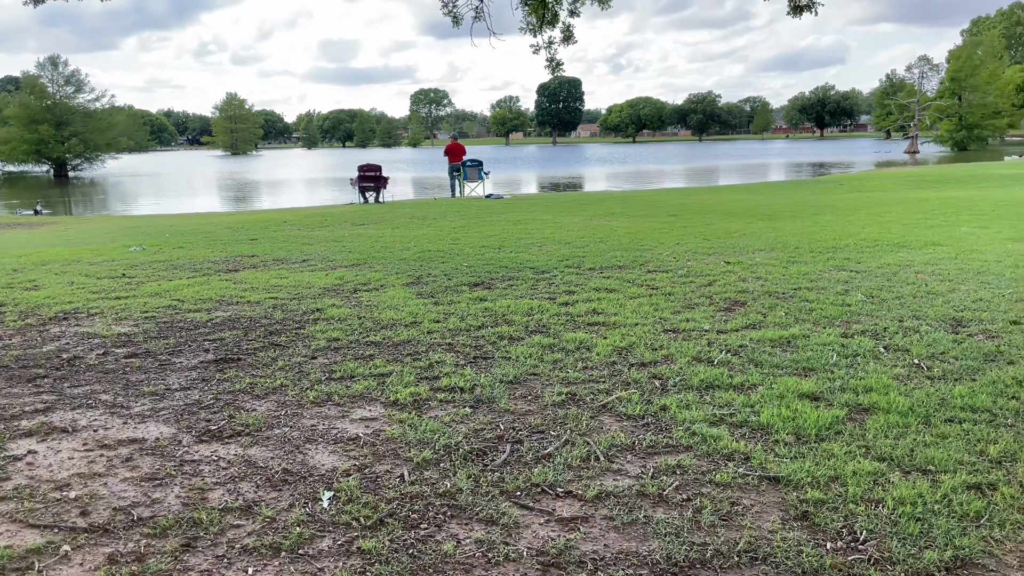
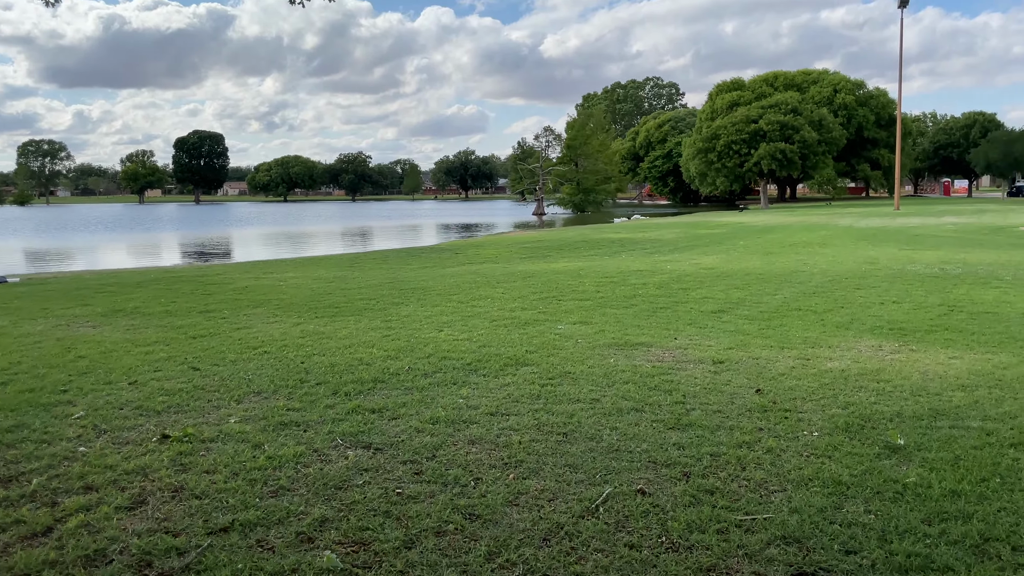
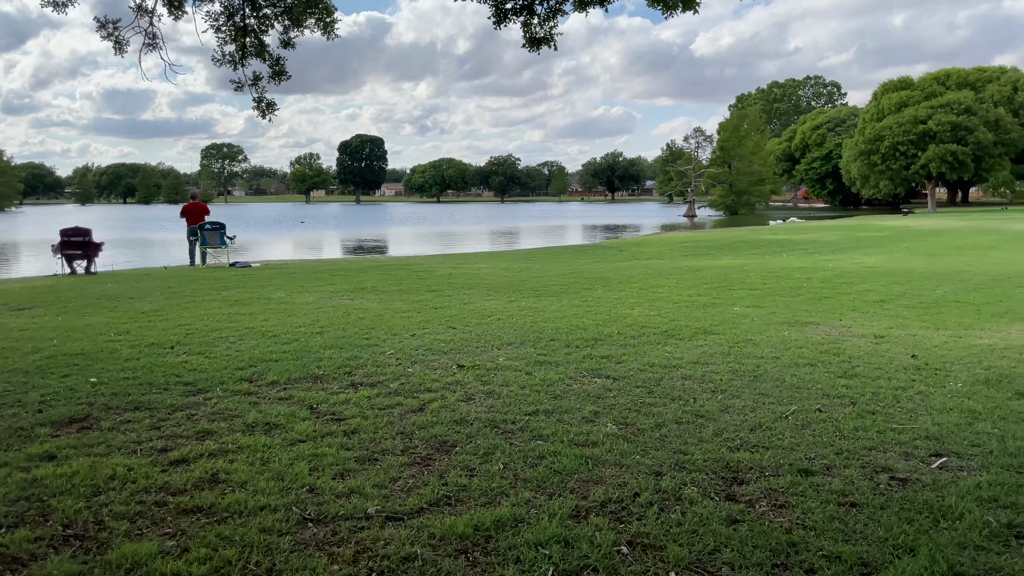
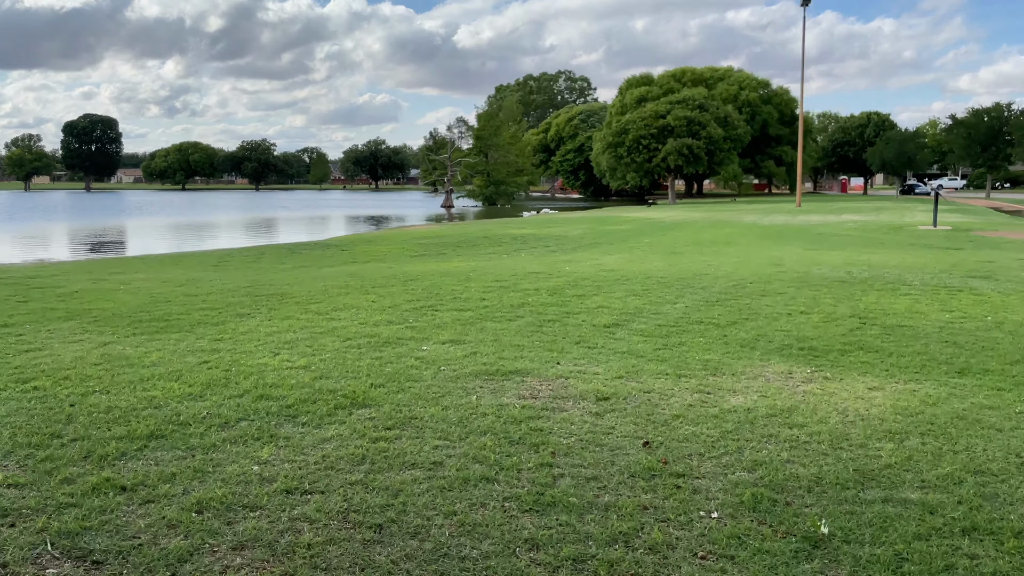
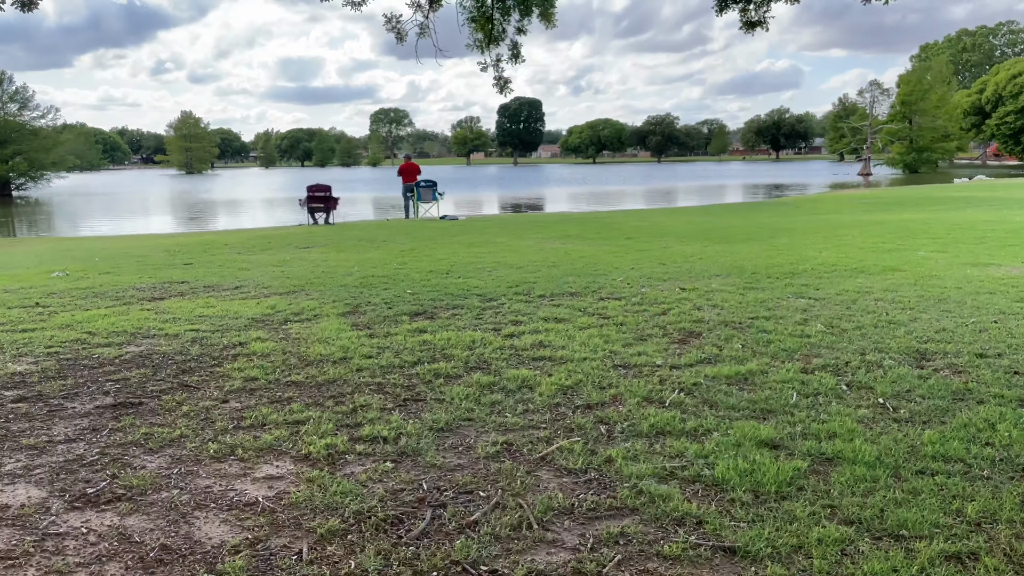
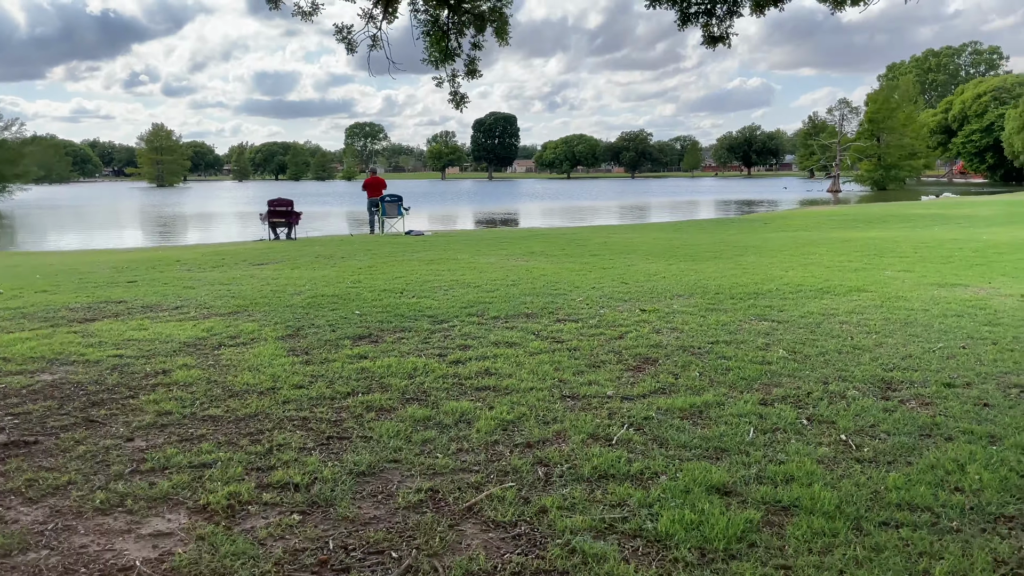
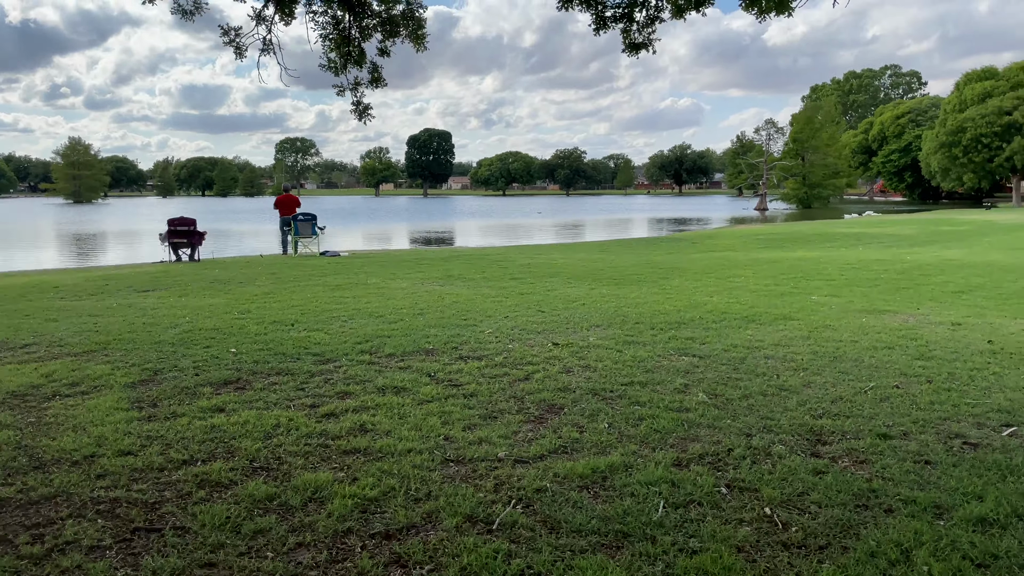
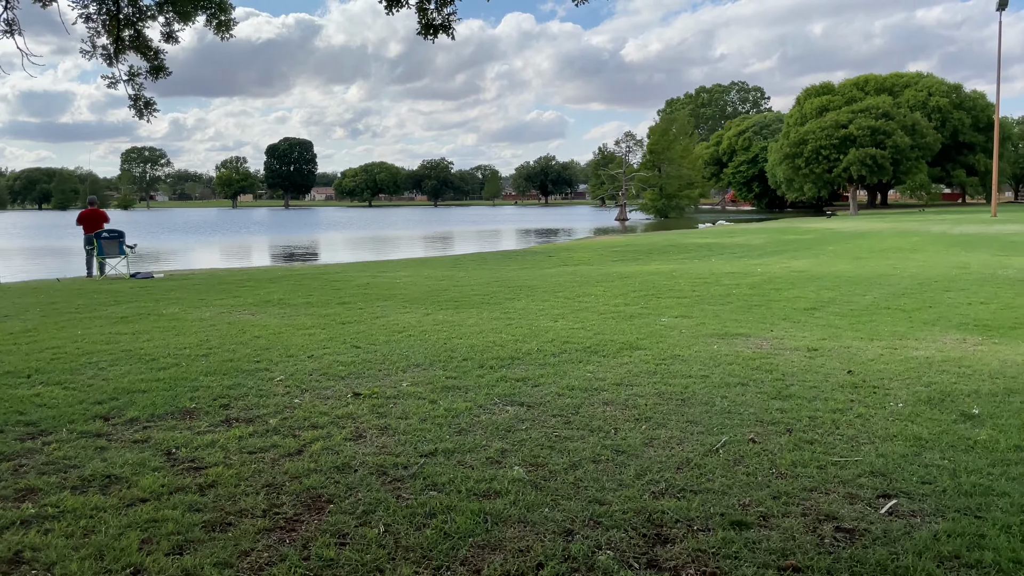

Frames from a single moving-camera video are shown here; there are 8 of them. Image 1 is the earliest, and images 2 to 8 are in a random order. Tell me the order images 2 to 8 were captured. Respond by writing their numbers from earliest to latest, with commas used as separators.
5, 6, 7, 3, 8, 2, 4
